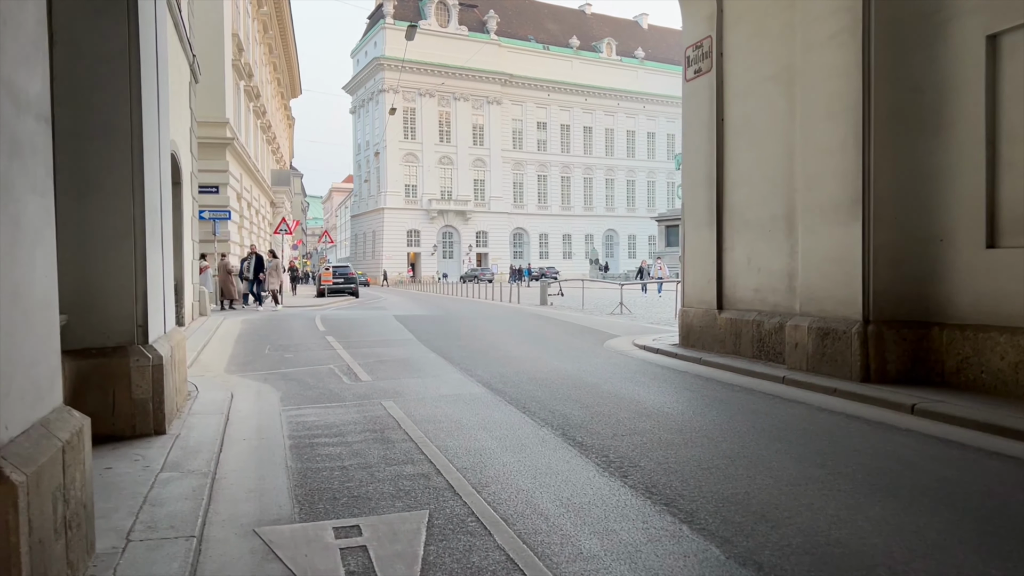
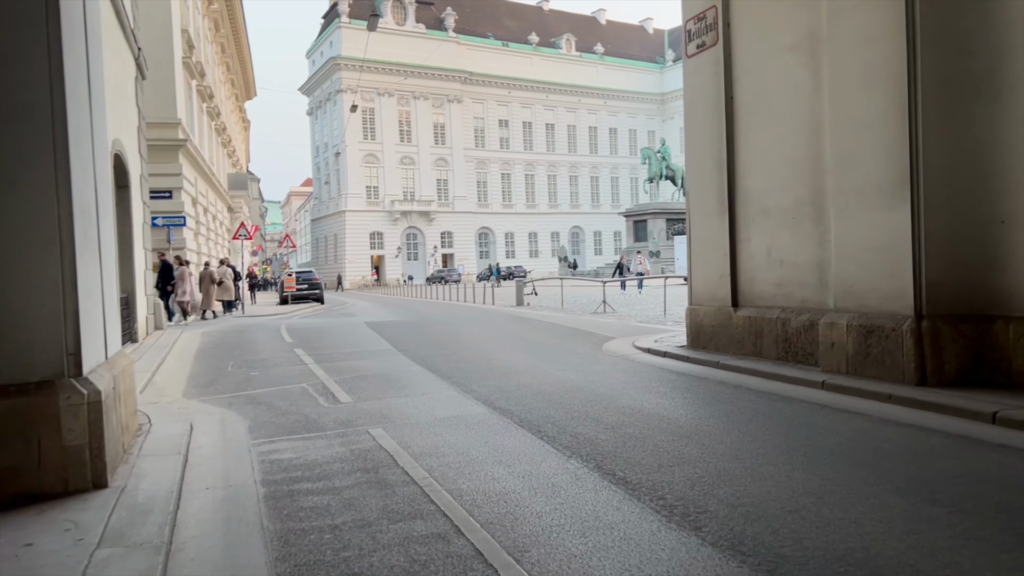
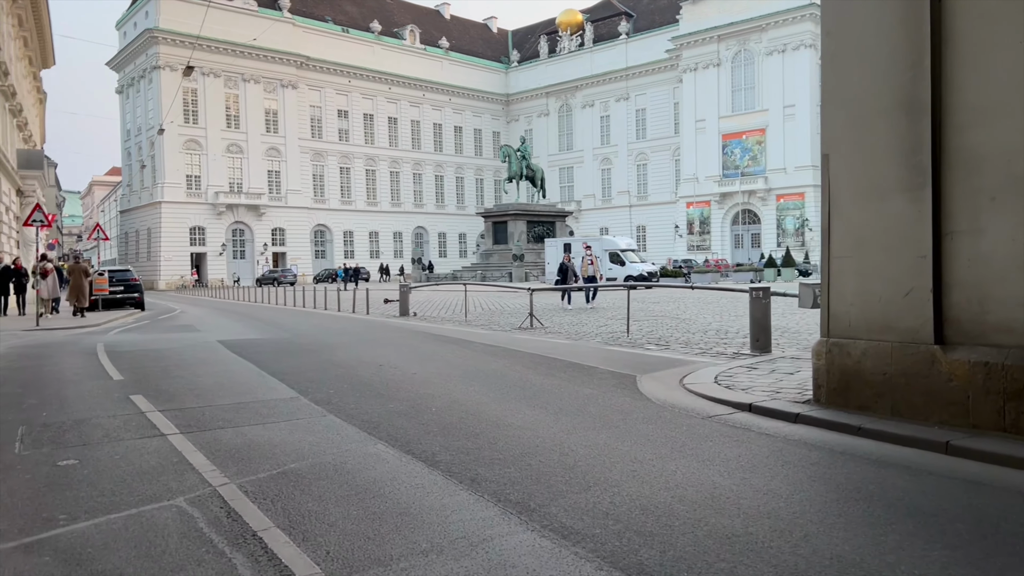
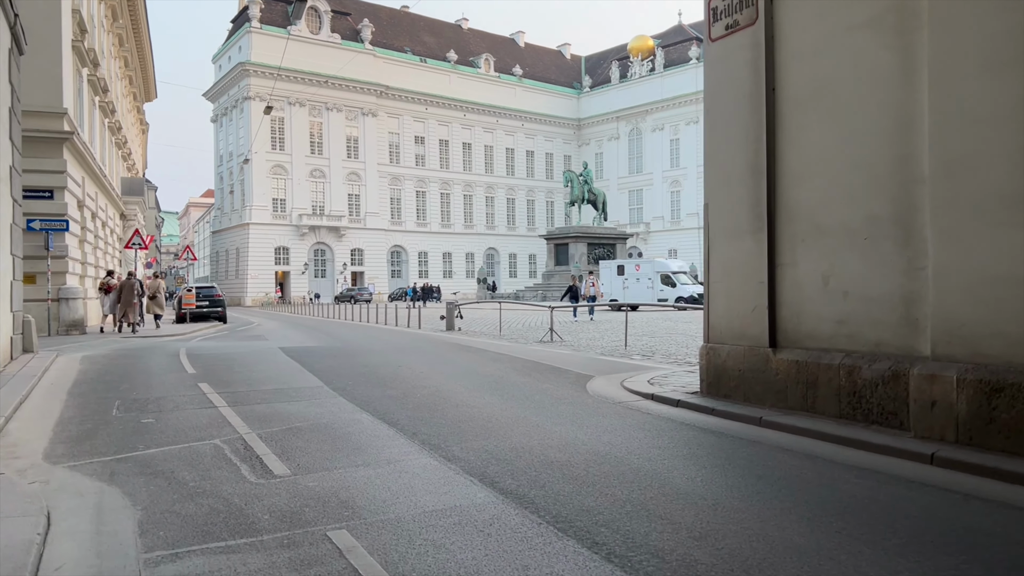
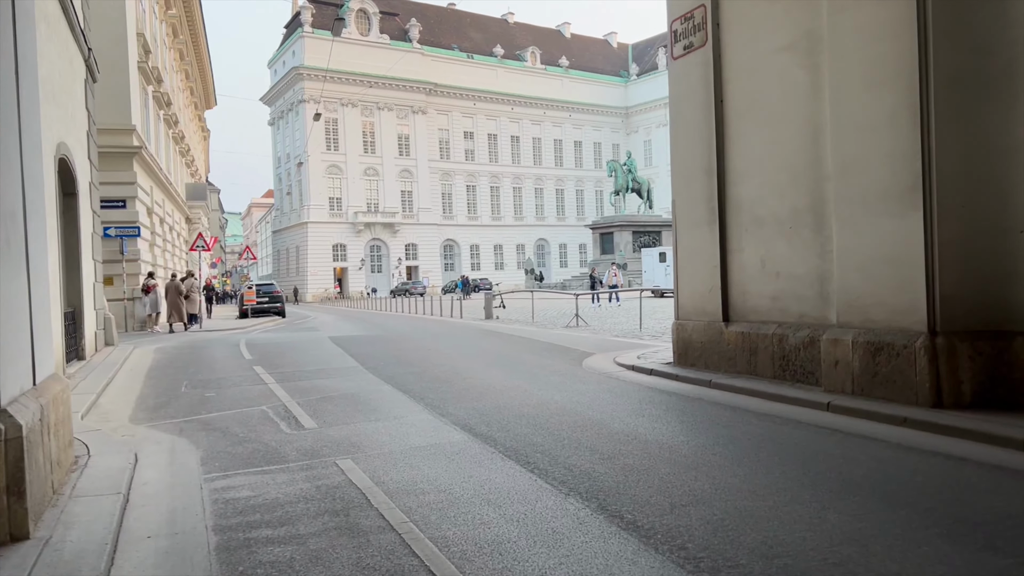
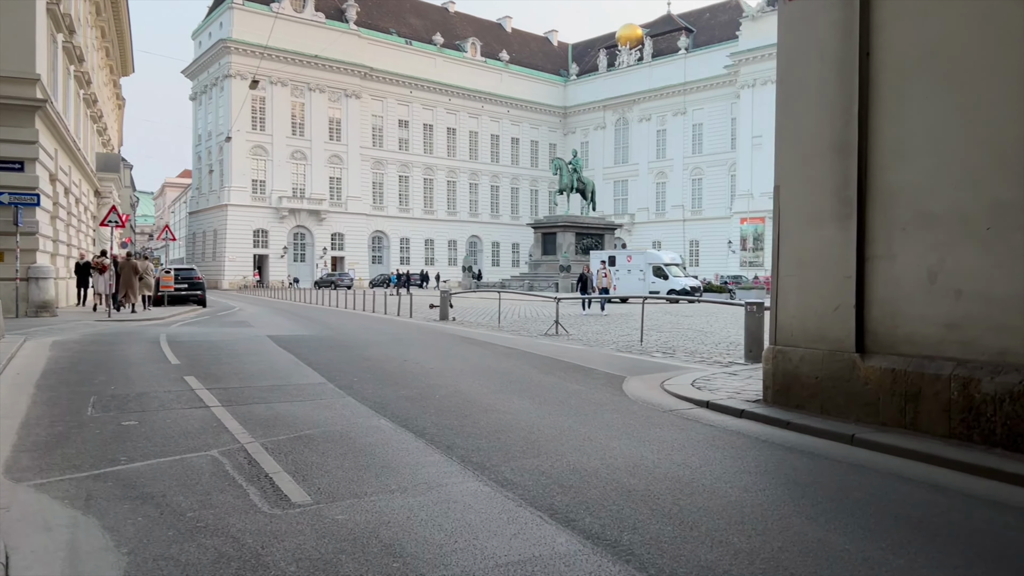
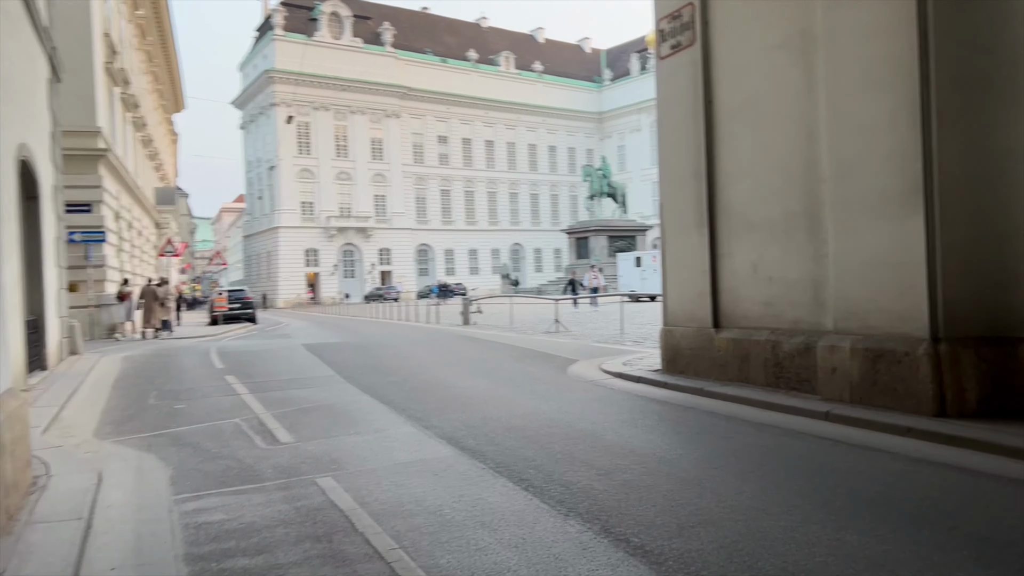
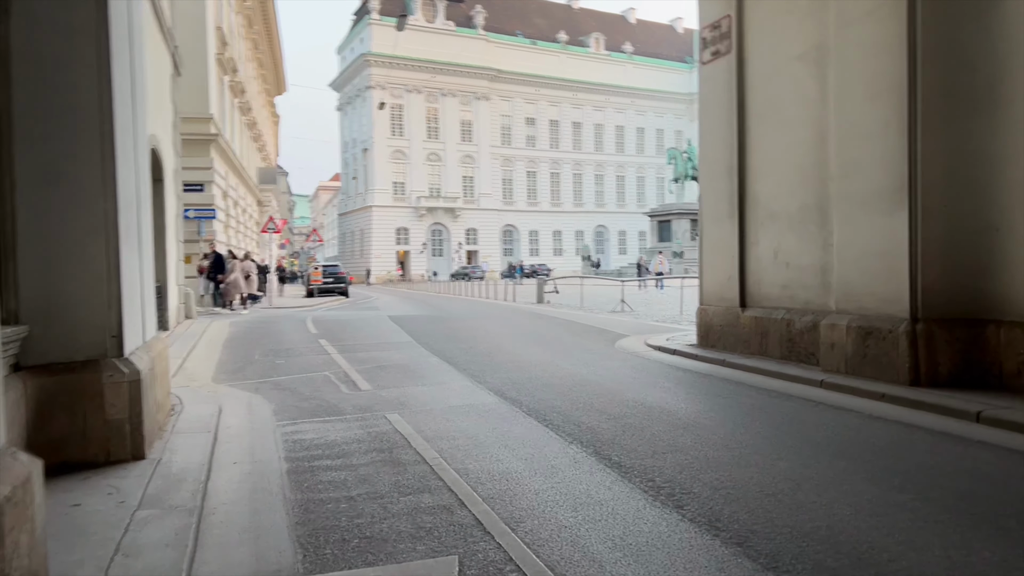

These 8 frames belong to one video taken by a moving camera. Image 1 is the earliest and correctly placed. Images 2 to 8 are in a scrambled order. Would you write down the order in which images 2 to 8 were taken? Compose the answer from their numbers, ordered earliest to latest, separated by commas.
8, 2, 5, 7, 4, 6, 3
